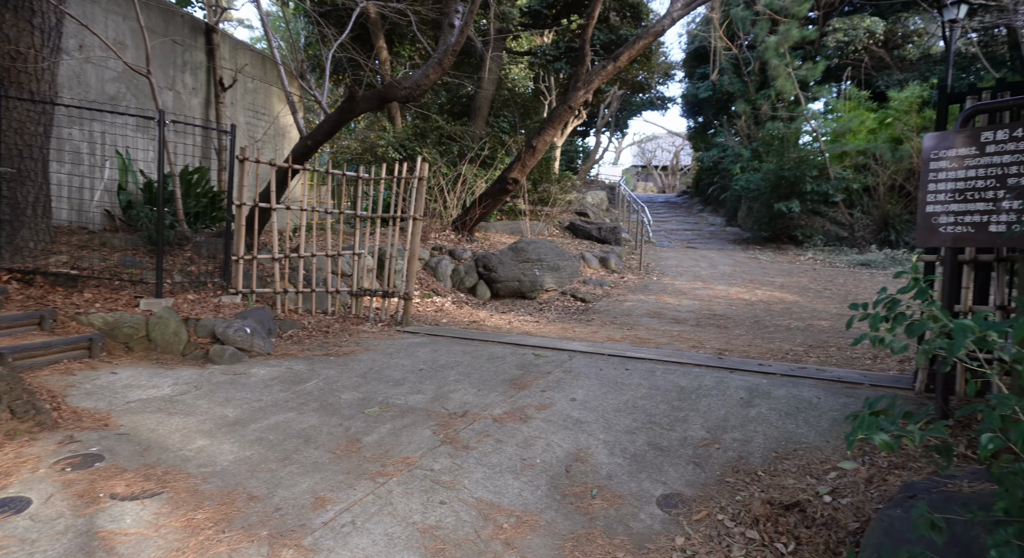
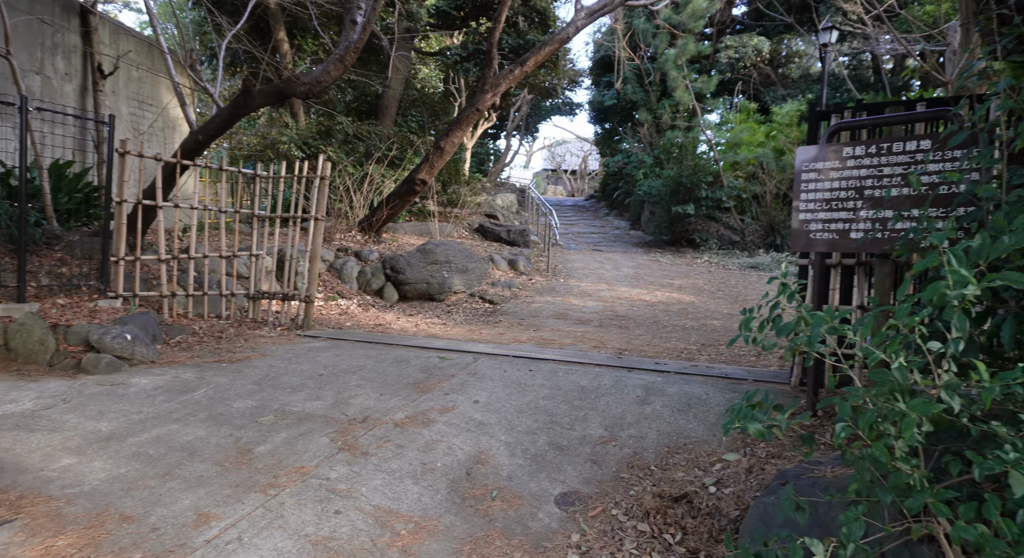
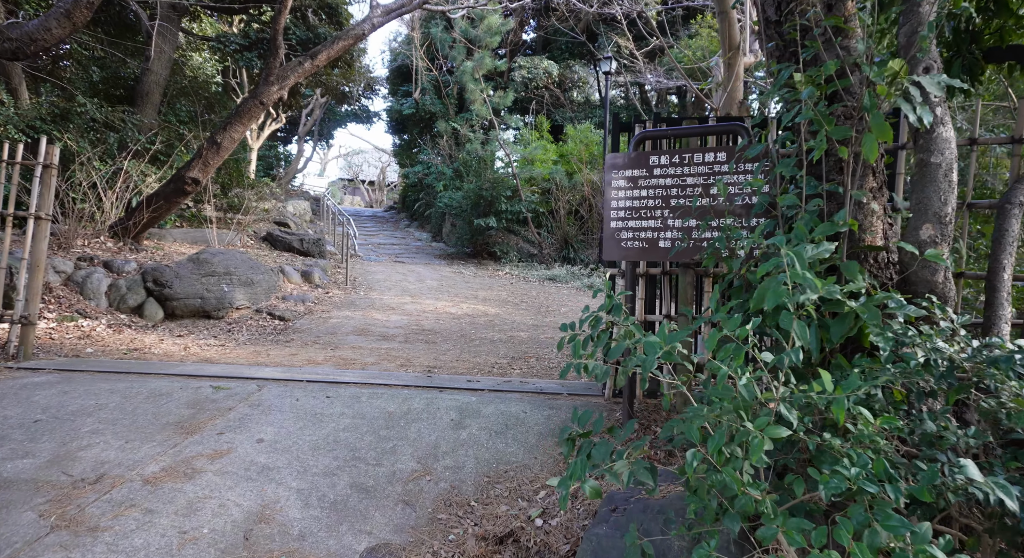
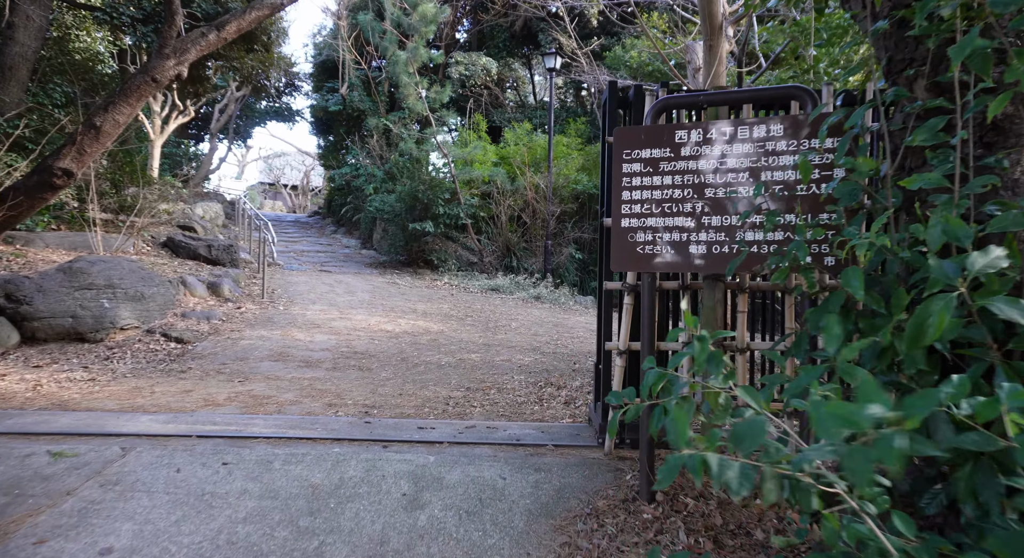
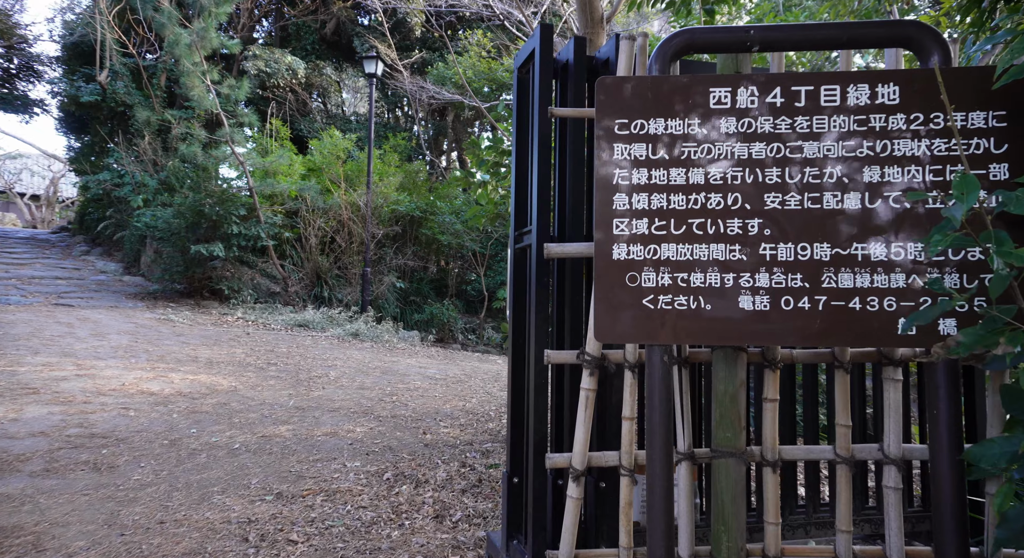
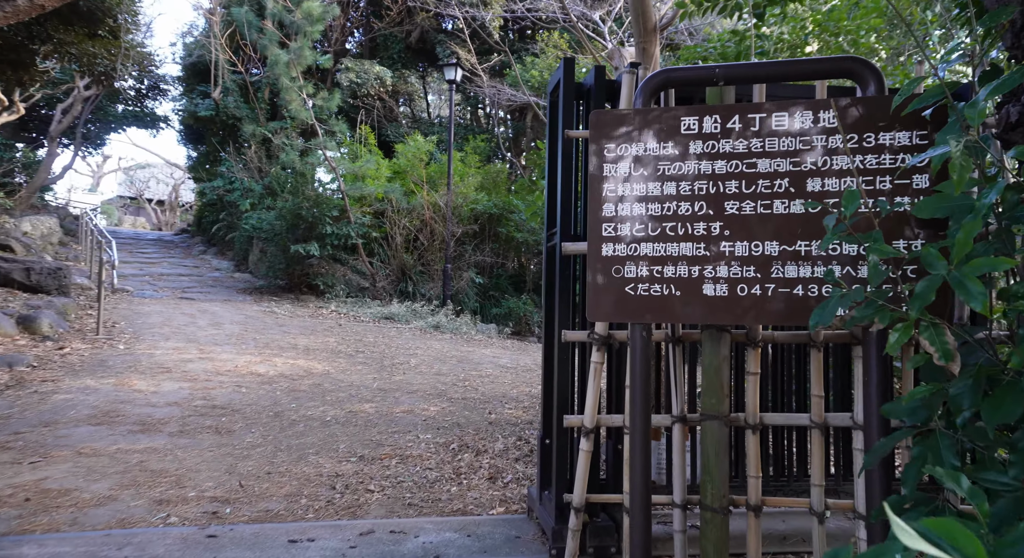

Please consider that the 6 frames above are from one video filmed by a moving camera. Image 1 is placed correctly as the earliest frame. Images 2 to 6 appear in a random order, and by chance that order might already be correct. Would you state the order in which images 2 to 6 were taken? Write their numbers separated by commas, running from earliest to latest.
2, 3, 4, 6, 5
